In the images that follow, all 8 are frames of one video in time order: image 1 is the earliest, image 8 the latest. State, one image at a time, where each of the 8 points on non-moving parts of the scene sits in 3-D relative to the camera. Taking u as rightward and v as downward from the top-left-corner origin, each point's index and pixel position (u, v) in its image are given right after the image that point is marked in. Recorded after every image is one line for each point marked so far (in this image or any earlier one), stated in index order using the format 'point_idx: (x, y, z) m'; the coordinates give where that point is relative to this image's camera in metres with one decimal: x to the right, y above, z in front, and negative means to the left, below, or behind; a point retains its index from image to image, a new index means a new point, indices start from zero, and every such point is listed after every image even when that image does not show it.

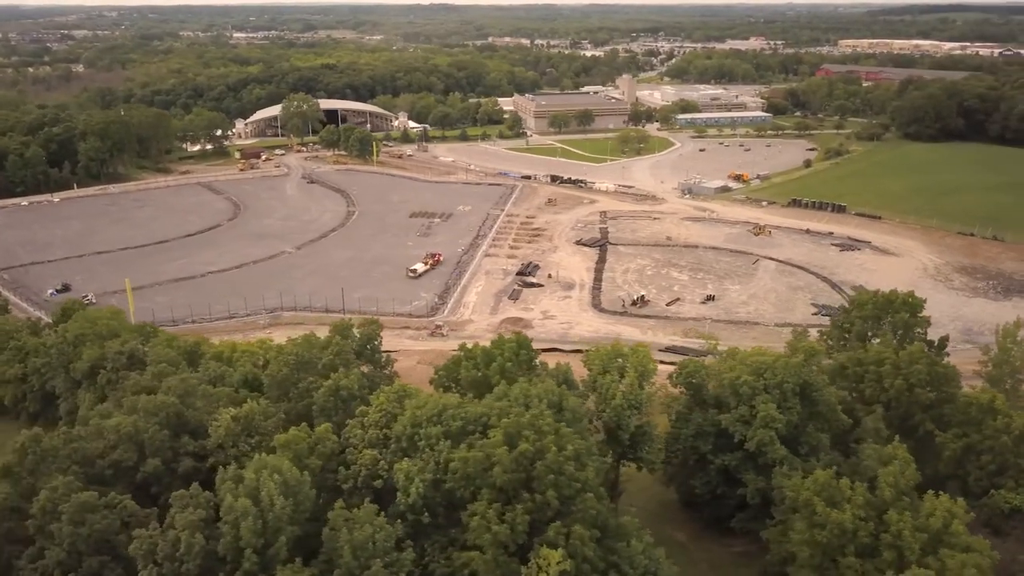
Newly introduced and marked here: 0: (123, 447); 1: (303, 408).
0: (-5.6, -2.3, +11.8) m
1: (-3.4, -2.0, +13.3) m
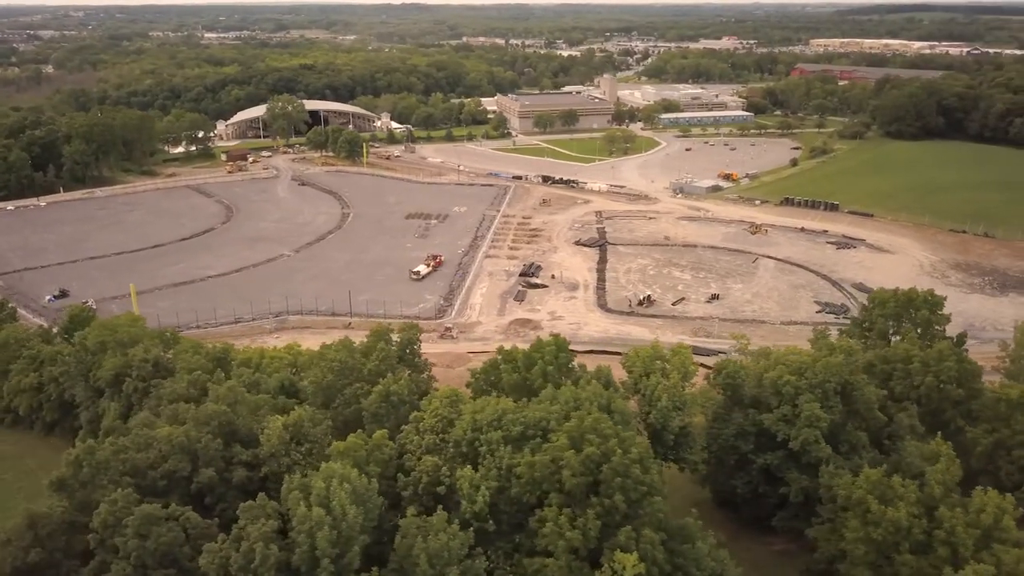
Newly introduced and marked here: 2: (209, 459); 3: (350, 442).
0: (-4.8, -2.4, +11.6) m
1: (-2.6, -2.1, +13.2) m
2: (-4.3, -2.5, +11.7) m
3: (-2.3, -2.2, +11.5) m
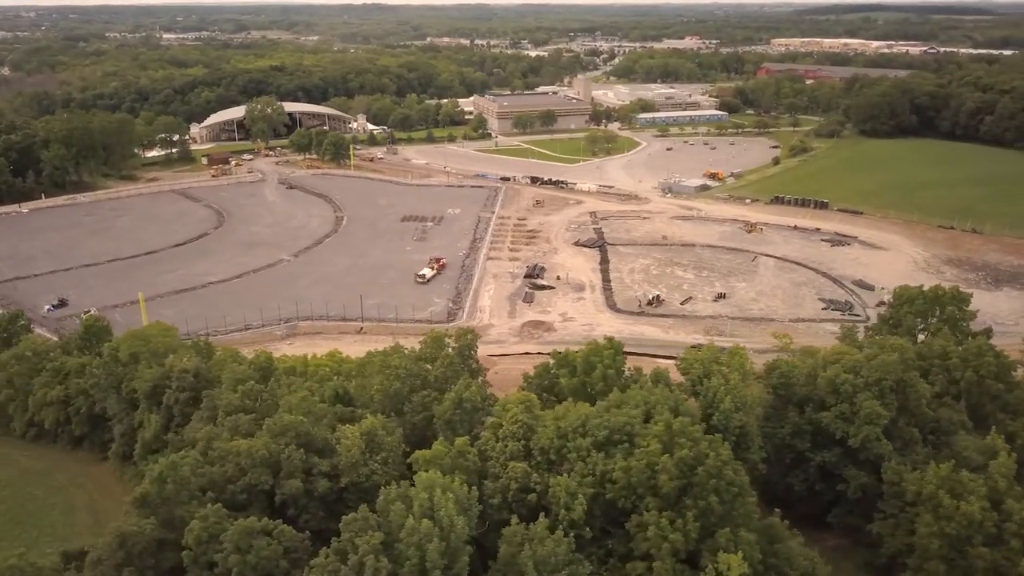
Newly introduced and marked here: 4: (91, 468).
0: (-3.6, -2.6, +11.4) m
1: (-1.5, -2.2, +13.1) m
2: (-3.1, -2.6, +11.5) m
3: (-1.1, -2.3, +11.4) m
4: (-9.7, -4.1, +18.7) m
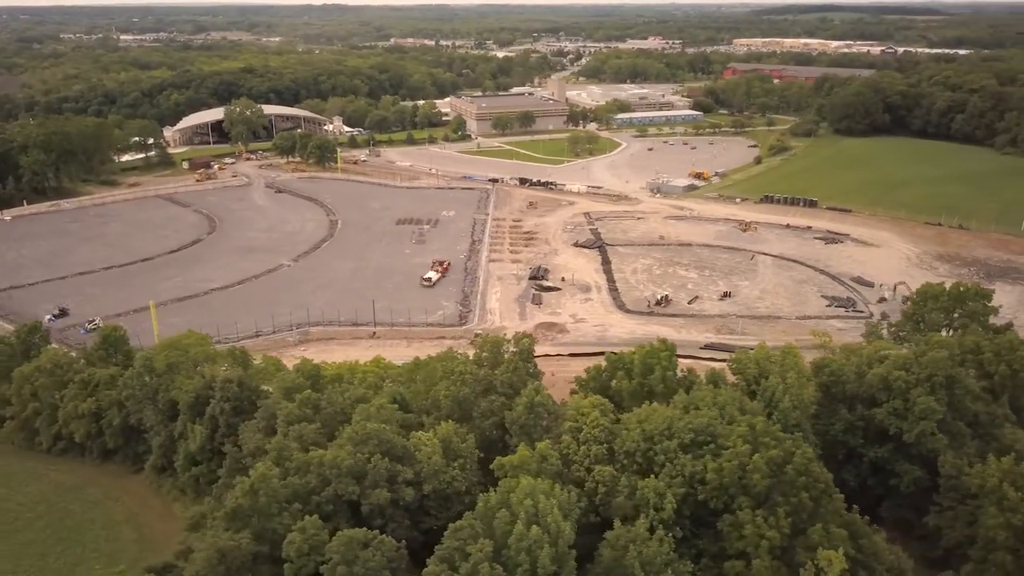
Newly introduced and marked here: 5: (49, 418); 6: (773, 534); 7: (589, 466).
0: (-2.4, -2.7, +11.3) m
1: (-0.3, -2.3, +13.1) m
2: (-1.9, -2.7, +11.4) m
3: (+0.2, -2.3, +11.4) m
4: (-8.8, -4.3, +18.3) m
5: (-10.9, -3.1, +19.2) m
6: (+3.3, -3.1, +10.3) m
7: (+1.1, -2.6, +11.6) m
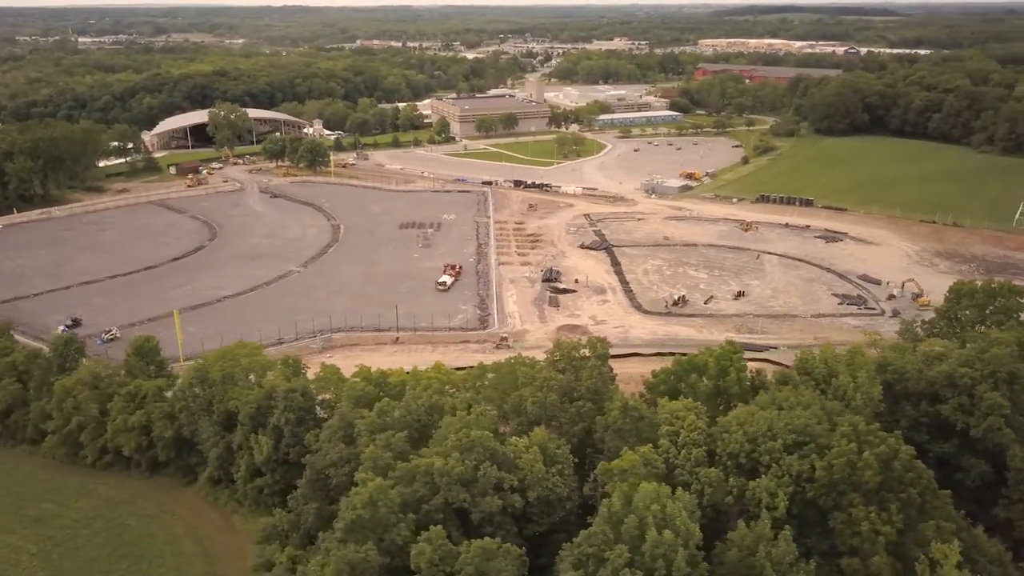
0: (-0.8, -2.8, +11.3) m
1: (+1.1, -2.3, +13.2) m
2: (-0.4, -2.8, +11.4) m
3: (+1.7, -2.4, +11.5) m
4: (-7.5, -4.6, +18.1) m
5: (-9.7, -3.3, +18.9) m
6: (+4.9, -3.2, +10.5) m
7: (+2.6, -2.6, +11.8) m
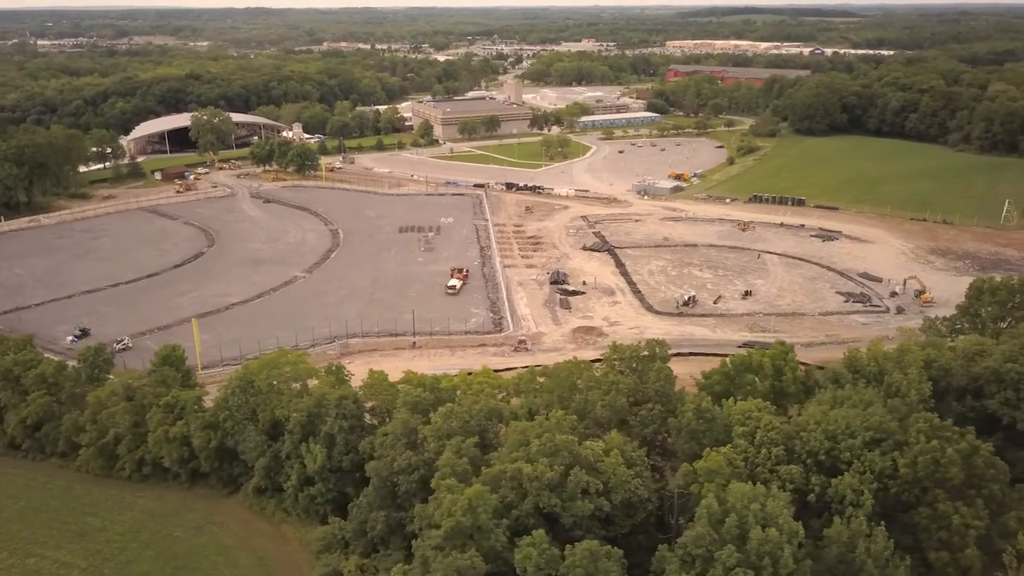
0: (+0.4, -2.9, +11.4) m
1: (+2.3, -2.4, +13.3) m
2: (+0.9, -2.9, +11.5) m
3: (+2.9, -2.5, +11.7) m
4: (-6.4, -4.8, +17.9) m
5: (-8.7, -3.5, +18.6) m
6: (+6.2, -3.2, +10.8) m
7: (+3.9, -2.6, +12.0) m
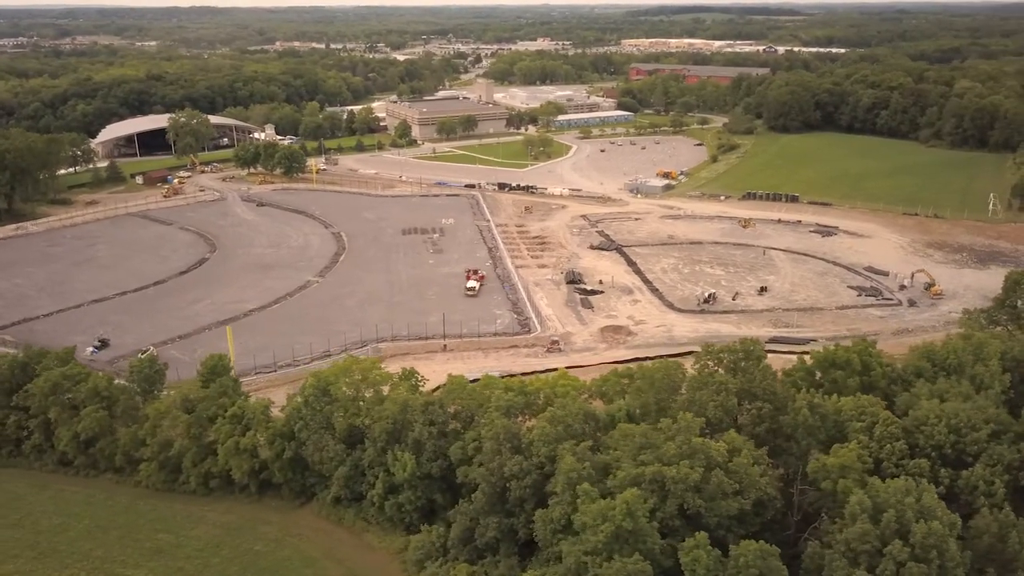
0: (+2.4, -2.9, +11.4) m
1: (+4.2, -2.4, +13.5) m
2: (+2.9, -2.9, +11.6) m
3: (+4.9, -2.4, +11.9) m
4: (-4.7, -4.9, +17.5) m
5: (-7.0, -3.7, +18.1) m
6: (+8.2, -3.1, +11.2) m
7: (+5.8, -2.6, +12.2) m
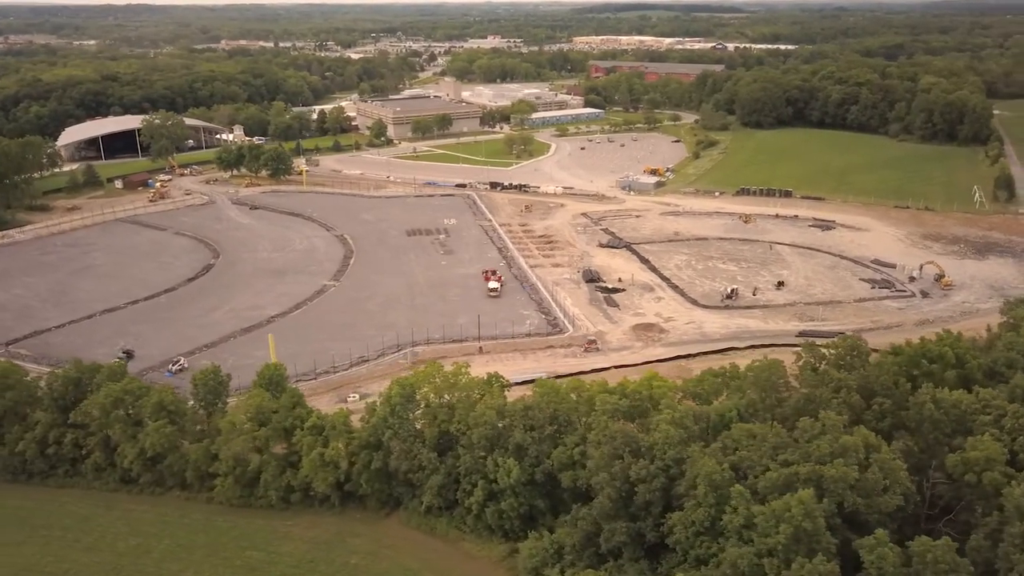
0: (+4.7, -2.9, +11.5) m
1: (+6.3, -2.3, +13.6) m
2: (+5.1, -2.9, +11.7) m
3: (+7.1, -2.4, +12.1) m
4: (-2.8, -5.0, +17.2) m
5: (-5.1, -3.9, +17.6) m
6: (+10.5, -2.9, +11.6) m
7: (+8.0, -2.5, +12.5) m
